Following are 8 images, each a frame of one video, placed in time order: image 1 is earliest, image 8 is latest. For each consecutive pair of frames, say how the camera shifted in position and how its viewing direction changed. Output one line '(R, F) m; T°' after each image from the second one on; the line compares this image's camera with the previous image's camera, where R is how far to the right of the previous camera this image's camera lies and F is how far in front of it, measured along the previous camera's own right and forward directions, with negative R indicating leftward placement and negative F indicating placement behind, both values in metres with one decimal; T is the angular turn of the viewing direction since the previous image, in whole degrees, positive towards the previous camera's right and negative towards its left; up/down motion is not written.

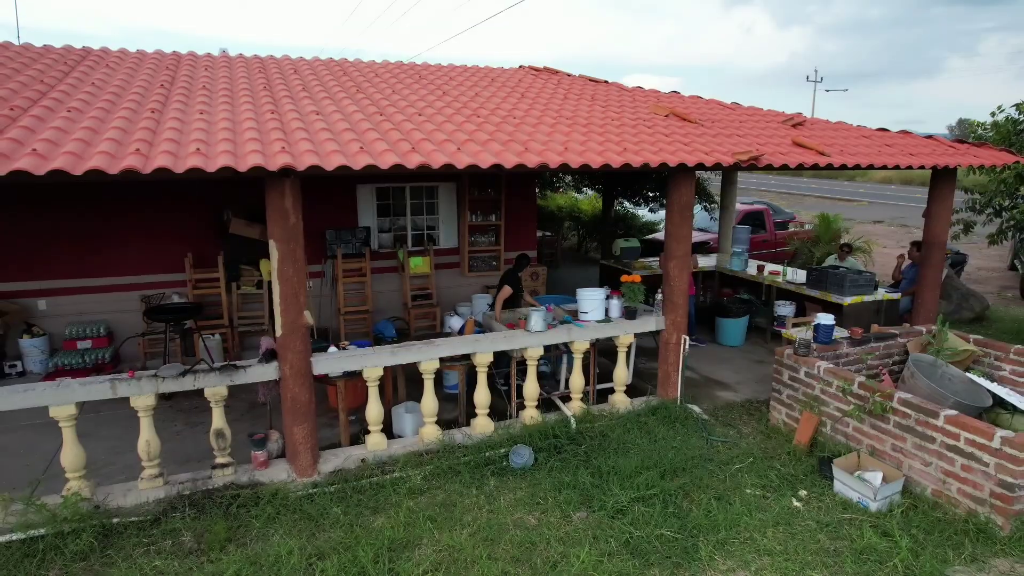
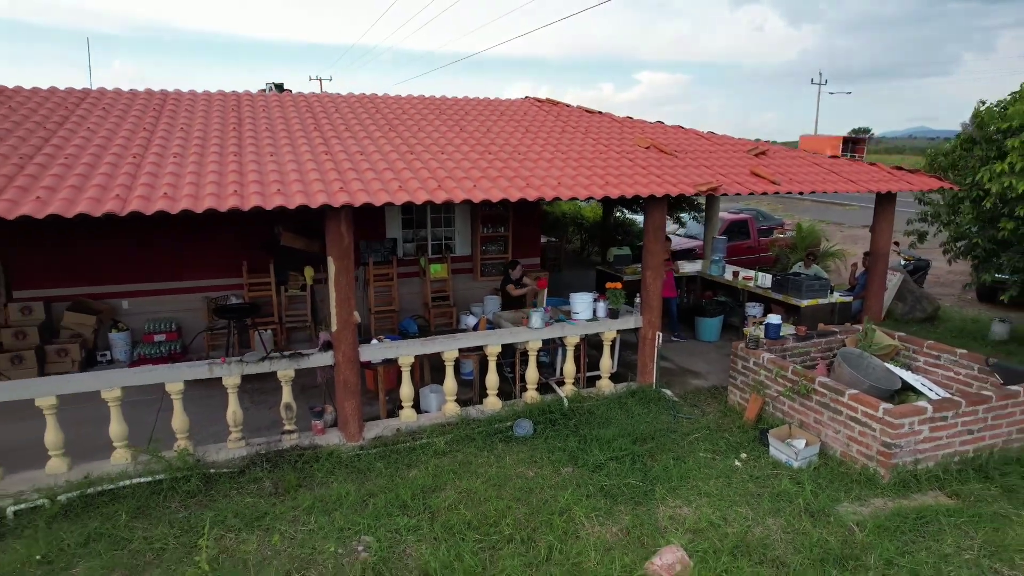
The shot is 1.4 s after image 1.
(0.0, -1.1) m; -1°
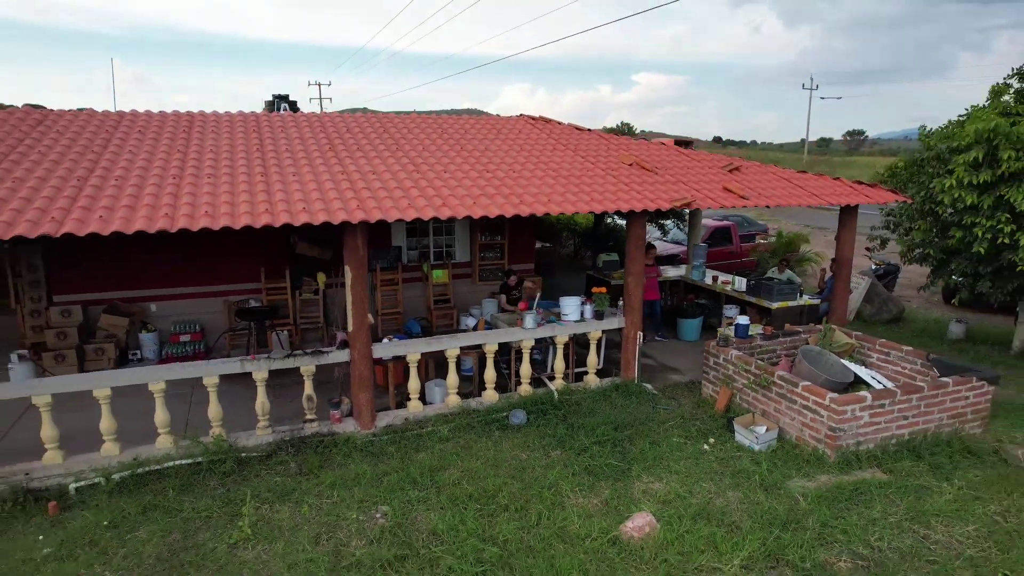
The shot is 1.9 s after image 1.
(0.0, -0.7) m; 0°
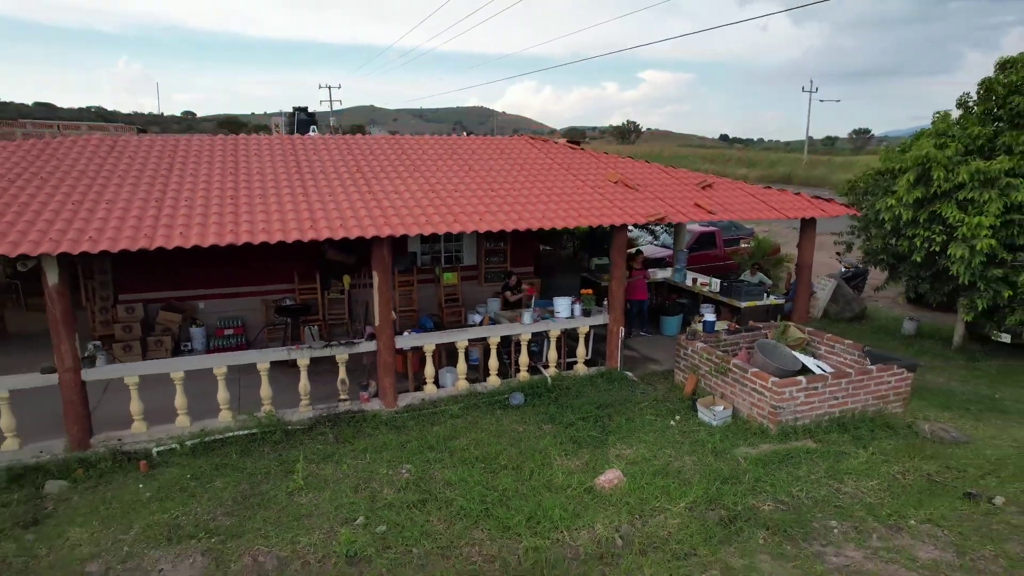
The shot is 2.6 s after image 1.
(+0.1, -1.2) m; -1°
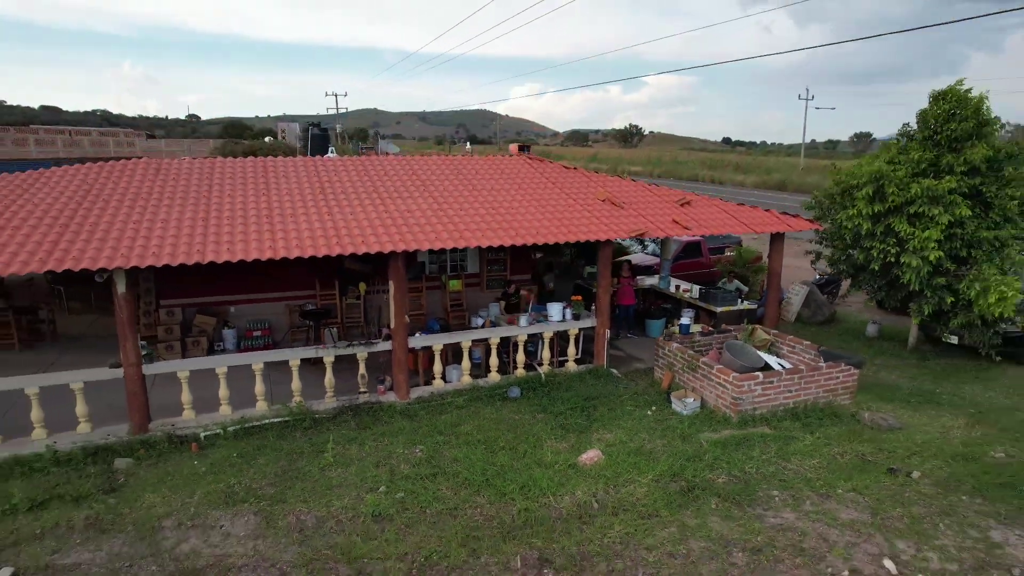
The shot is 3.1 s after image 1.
(+0.1, -1.0) m; 0°
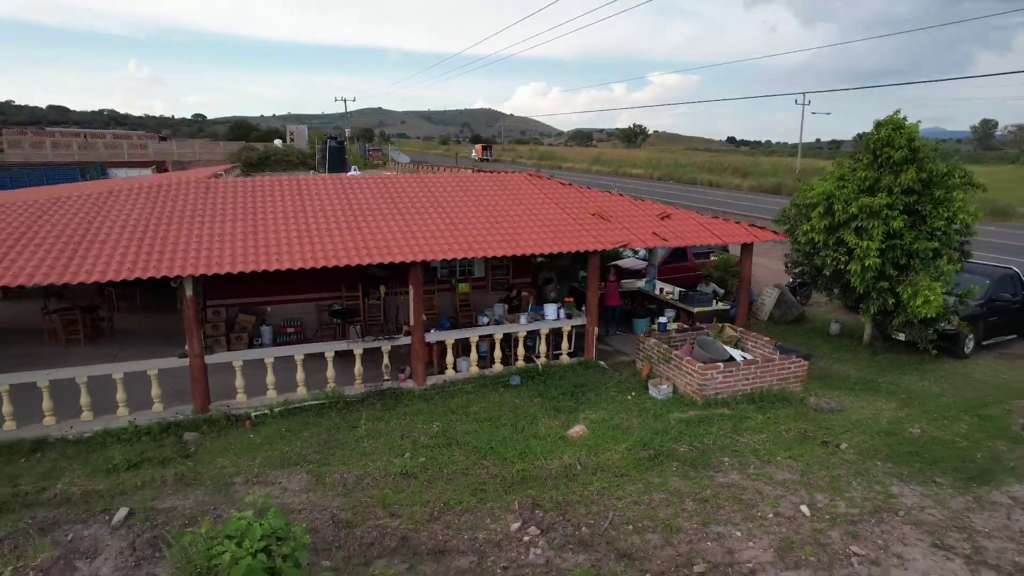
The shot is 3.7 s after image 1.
(0.0, -1.4) m; 0°
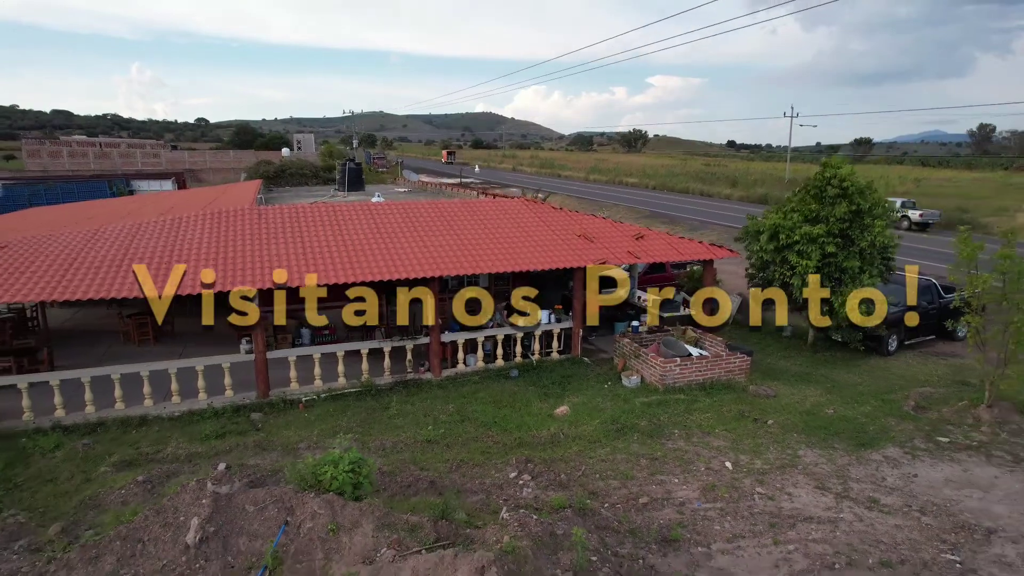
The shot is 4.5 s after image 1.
(0.0, -2.2) m; 0°
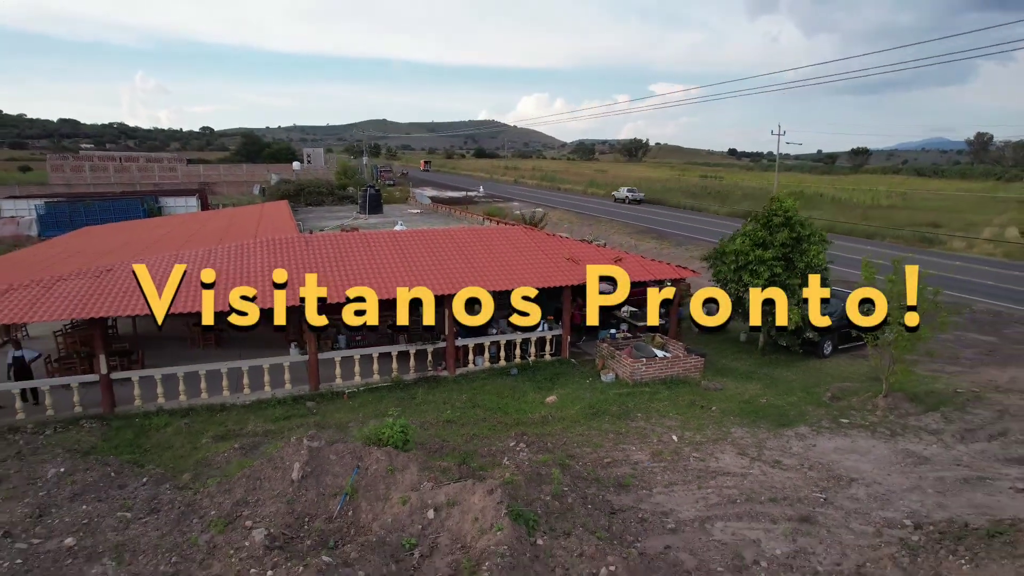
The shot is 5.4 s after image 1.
(0.0, -2.8) m; 0°
